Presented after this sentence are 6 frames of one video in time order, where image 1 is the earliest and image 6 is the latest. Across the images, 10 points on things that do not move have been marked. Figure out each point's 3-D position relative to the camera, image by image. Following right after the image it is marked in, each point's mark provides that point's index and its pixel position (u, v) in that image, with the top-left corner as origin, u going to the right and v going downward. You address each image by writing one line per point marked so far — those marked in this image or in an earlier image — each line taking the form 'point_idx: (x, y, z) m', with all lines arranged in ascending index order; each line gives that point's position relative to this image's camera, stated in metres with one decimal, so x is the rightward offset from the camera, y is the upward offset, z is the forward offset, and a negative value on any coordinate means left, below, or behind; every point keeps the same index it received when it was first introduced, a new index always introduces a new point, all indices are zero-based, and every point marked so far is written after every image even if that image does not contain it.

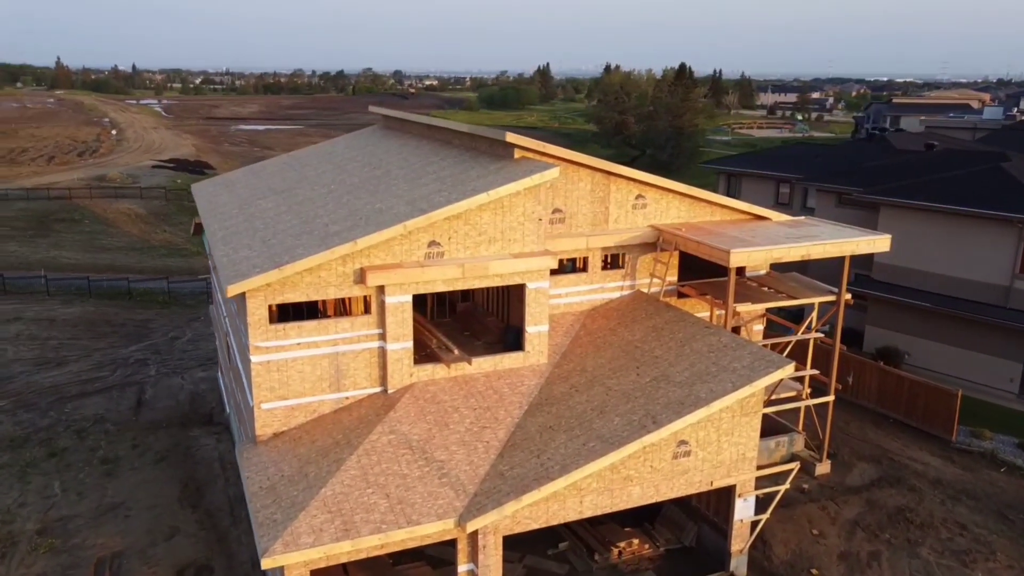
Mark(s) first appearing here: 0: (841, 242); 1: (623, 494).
0: (+8.4, +1.2, +19.4) m
1: (+2.3, -4.2, +15.6) m
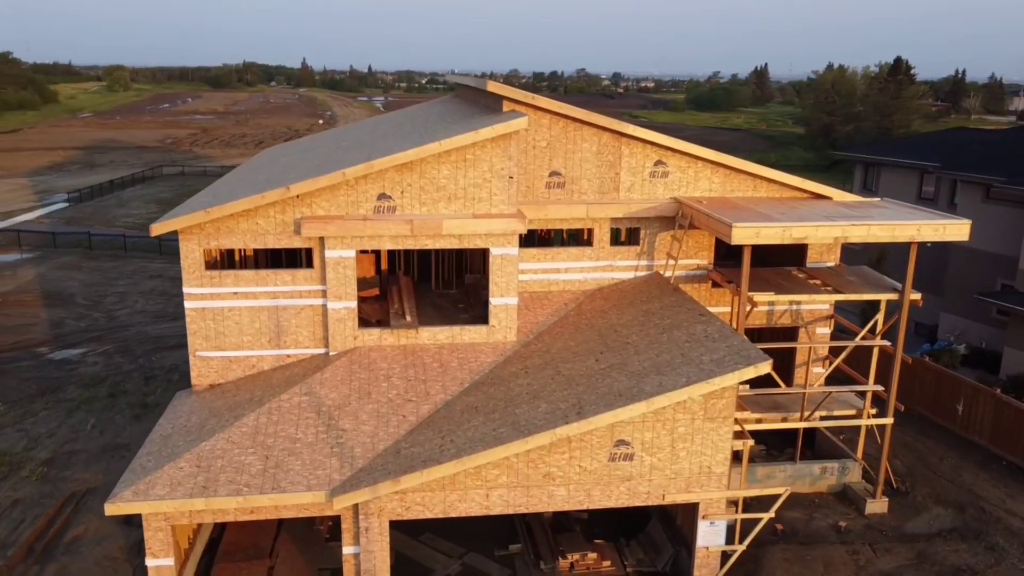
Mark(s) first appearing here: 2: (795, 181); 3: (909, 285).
0: (+7.8, +1.3, +15.5) m
1: (+0.5, -3.6, +13.3) m
2: (+6.9, +2.6, +18.4) m
3: (+8.7, +0.1, +16.6) m
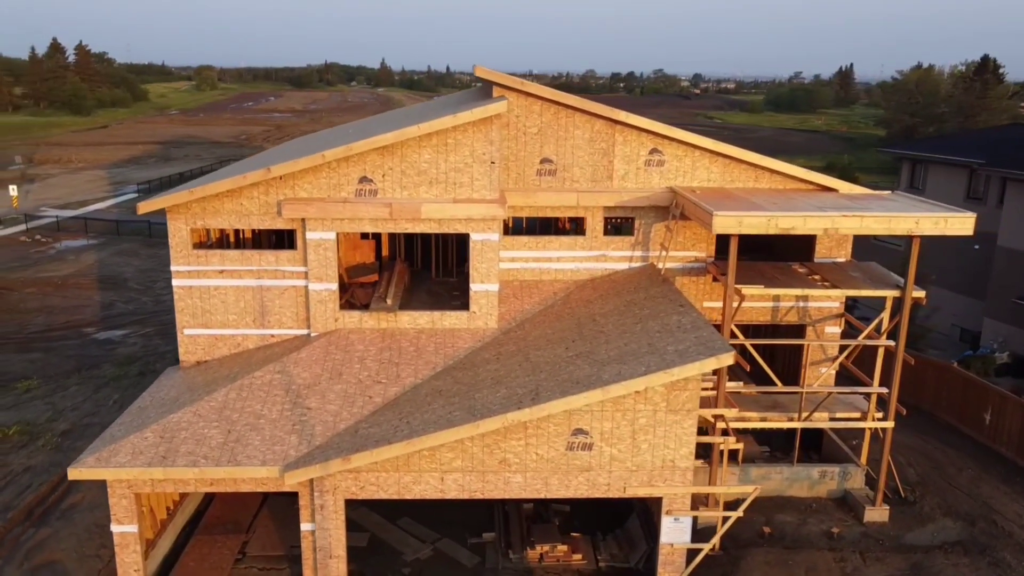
0: (+7.3, +1.4, +14.6) m
1: (-0.2, -3.3, +13.1) m
2: (+6.7, +2.7, +17.7) m
3: (+8.3, +0.1, +15.7) m
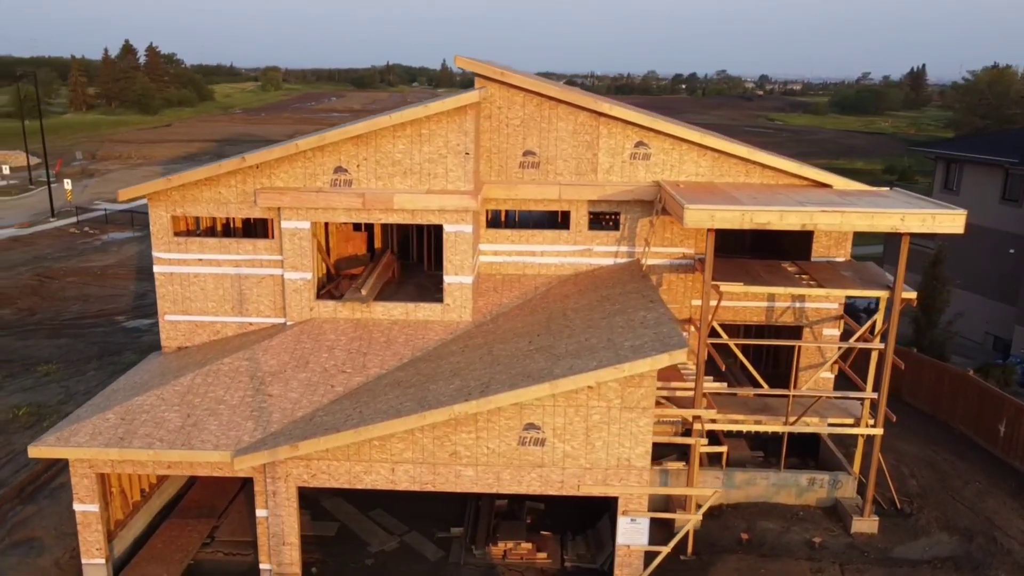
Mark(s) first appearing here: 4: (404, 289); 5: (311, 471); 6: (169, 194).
0: (+6.7, +1.4, +13.9) m
1: (-1.1, -3.2, +12.9) m
2: (+6.3, +2.7, +17.0) m
3: (+7.7, +0.1, +15.0) m
4: (-2.5, 0.0, +18.8) m
5: (-3.4, -3.1, +12.9) m
6: (-7.2, +2.0, +16.0) m
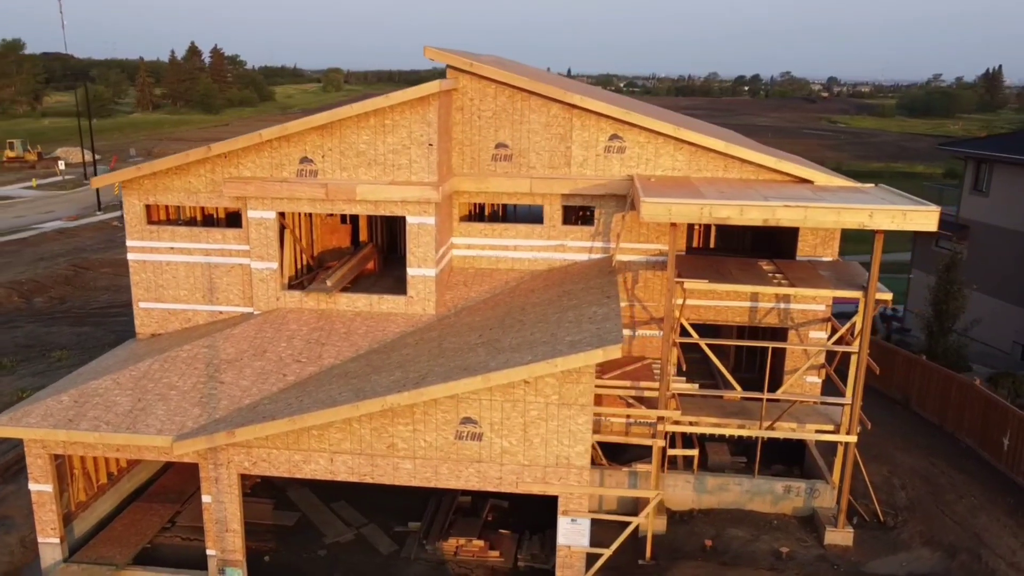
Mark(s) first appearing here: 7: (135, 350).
0: (+5.8, +1.4, +13.3) m
1: (-2.1, -3.0, +12.8) m
2: (+5.6, +2.7, +16.4) m
3: (+6.8, +0.1, +14.2) m
4: (-3.1, +0.1, +18.8) m
5: (-4.5, -2.9, +13.0) m
6: (-7.9, +2.2, +16.2) m
7: (-8.1, -1.3, +16.2) m
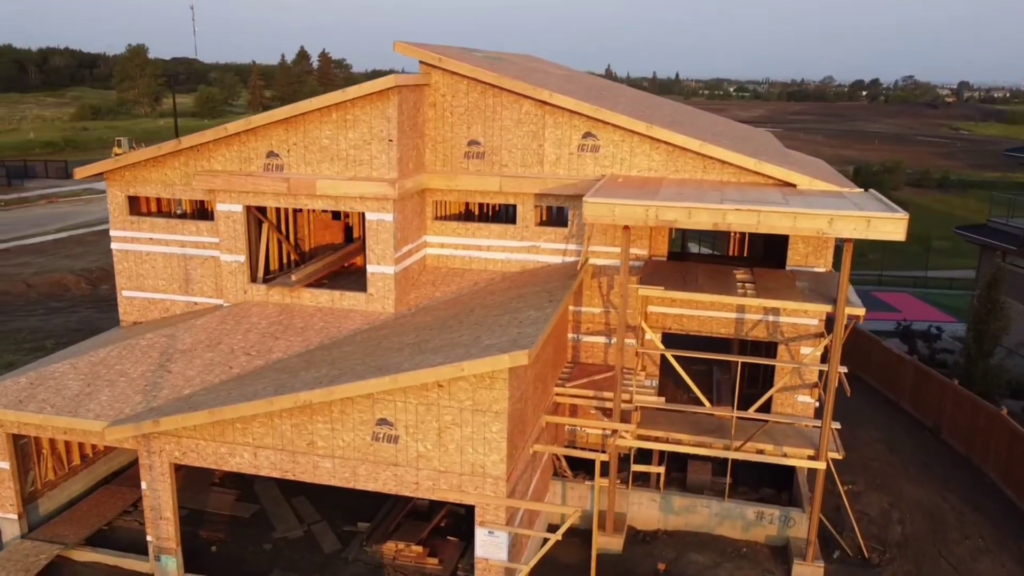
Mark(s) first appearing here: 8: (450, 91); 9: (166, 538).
0: (+4.6, +1.2, +12.2) m
1: (-3.4, -2.9, +12.6) m
2: (+4.9, +2.5, +15.3) m
3: (+5.7, -0.1, +13.0) m
4: (-3.6, +0.2, +18.7) m
5: (-5.7, -2.8, +13.1) m
6: (-8.6, +2.5, +16.8) m
7: (-8.9, -1.1, +16.7) m
8: (-1.3, +4.3, +16.6) m
9: (-6.2, -4.5, +13.7) m
